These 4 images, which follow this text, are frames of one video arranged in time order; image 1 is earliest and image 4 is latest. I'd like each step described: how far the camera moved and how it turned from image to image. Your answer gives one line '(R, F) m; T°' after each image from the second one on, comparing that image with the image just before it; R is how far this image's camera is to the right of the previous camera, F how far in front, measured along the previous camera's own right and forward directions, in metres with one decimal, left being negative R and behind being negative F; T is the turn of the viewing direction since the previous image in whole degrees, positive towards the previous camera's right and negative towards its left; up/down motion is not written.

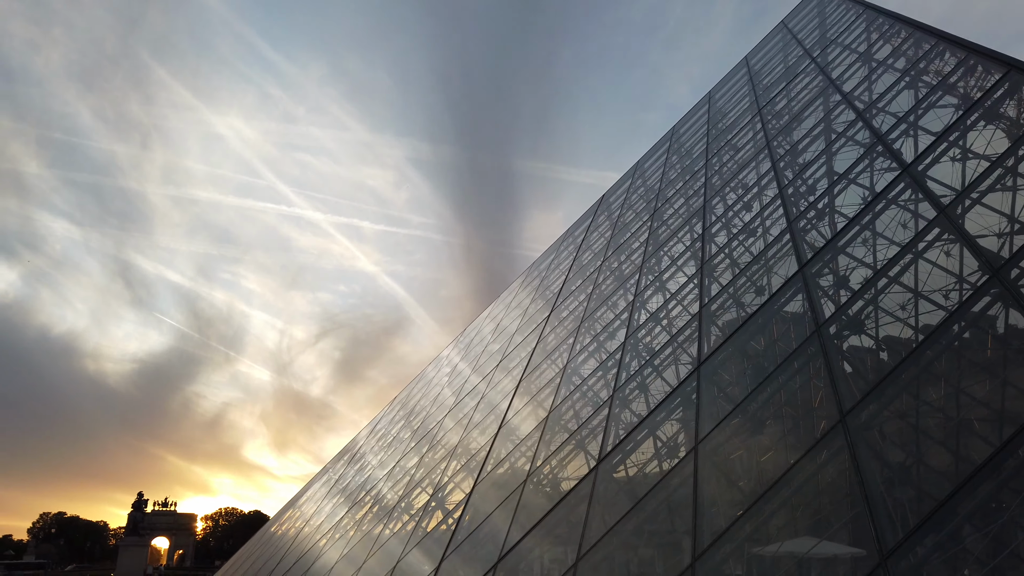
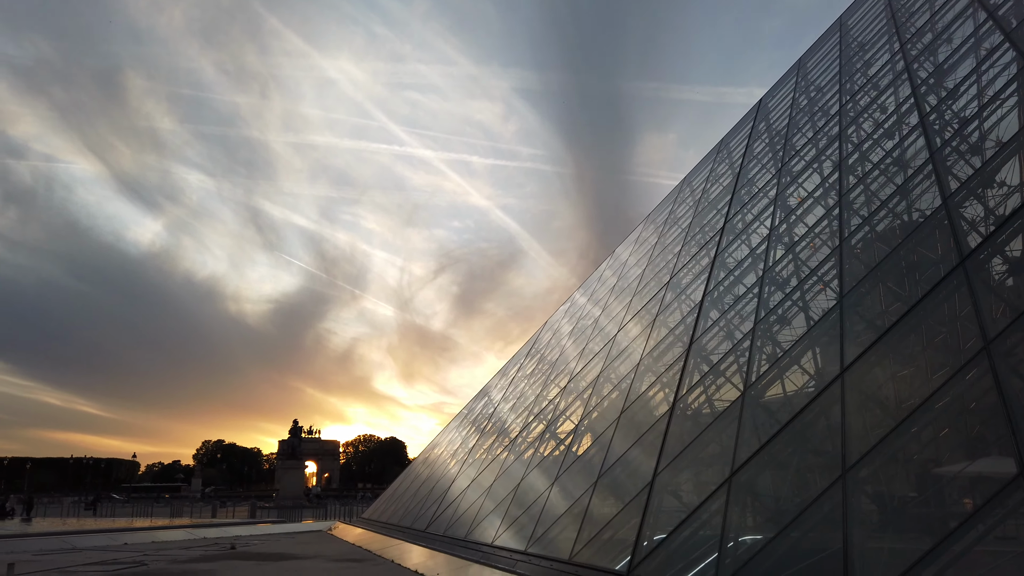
(-0.3, -0.7) m; -8°
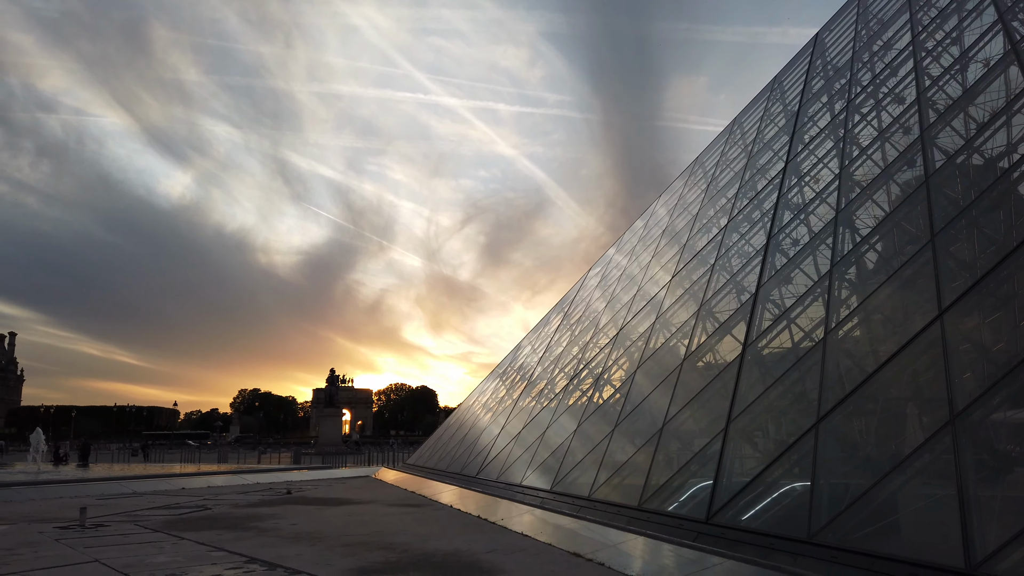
(-0.4, +0.2) m; -2°
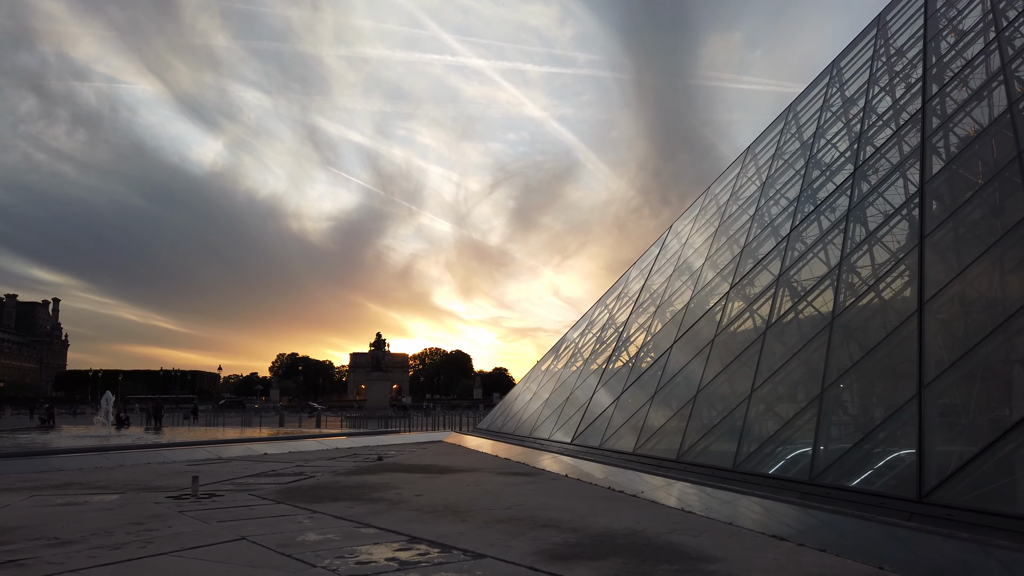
(-1.1, +0.6) m; -2°
